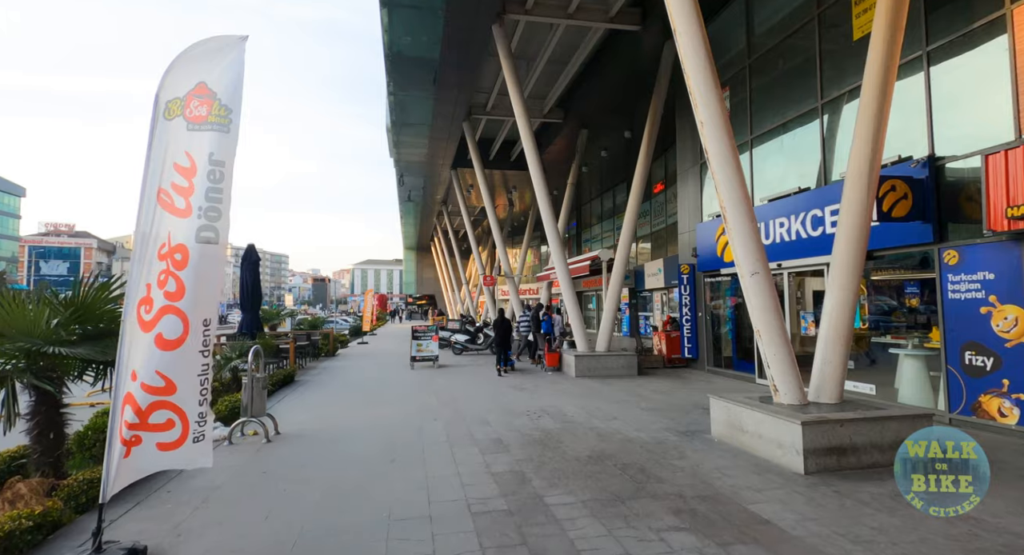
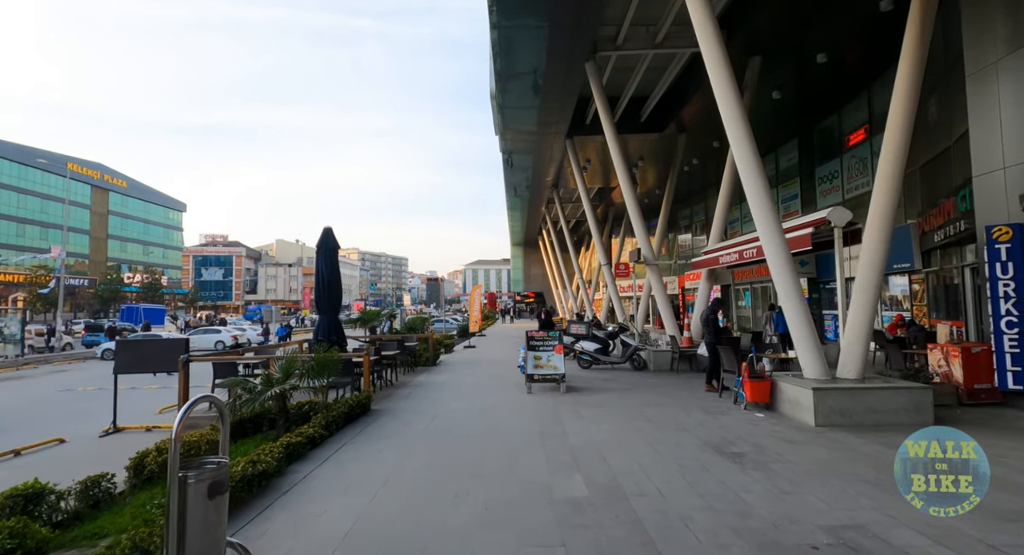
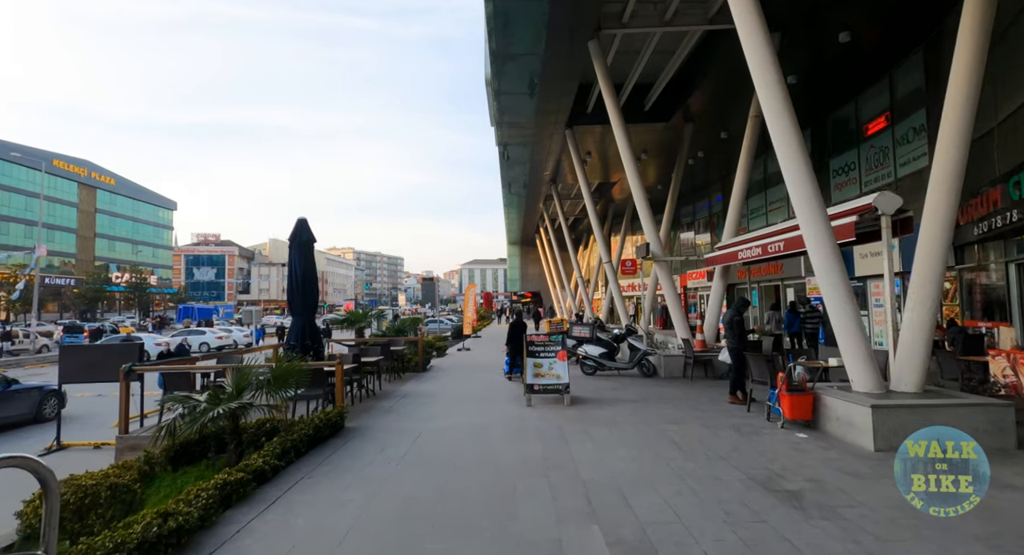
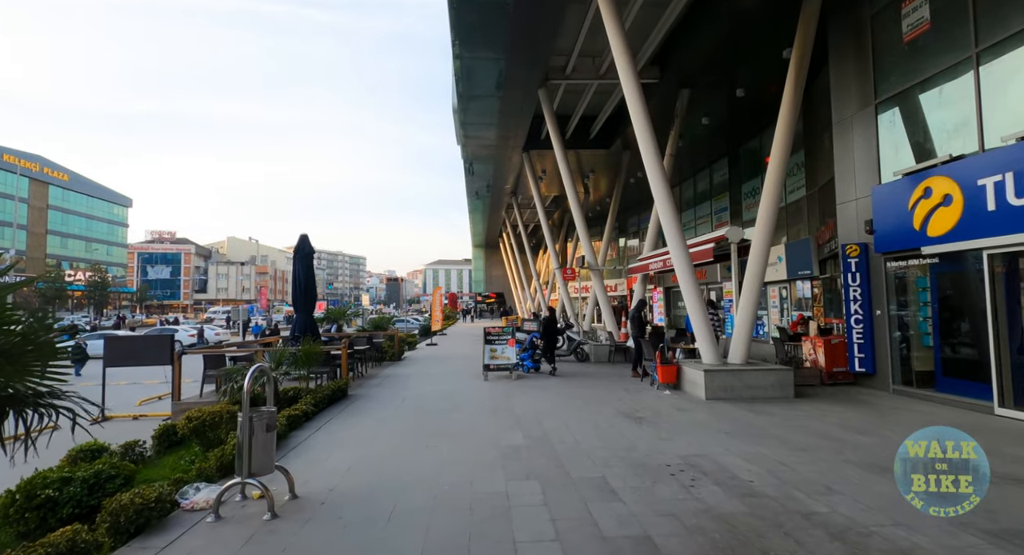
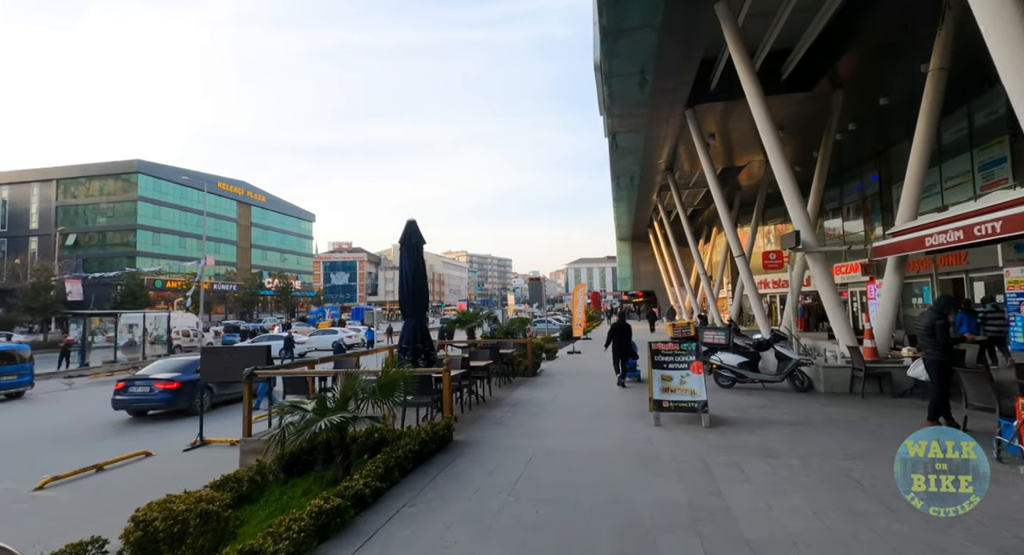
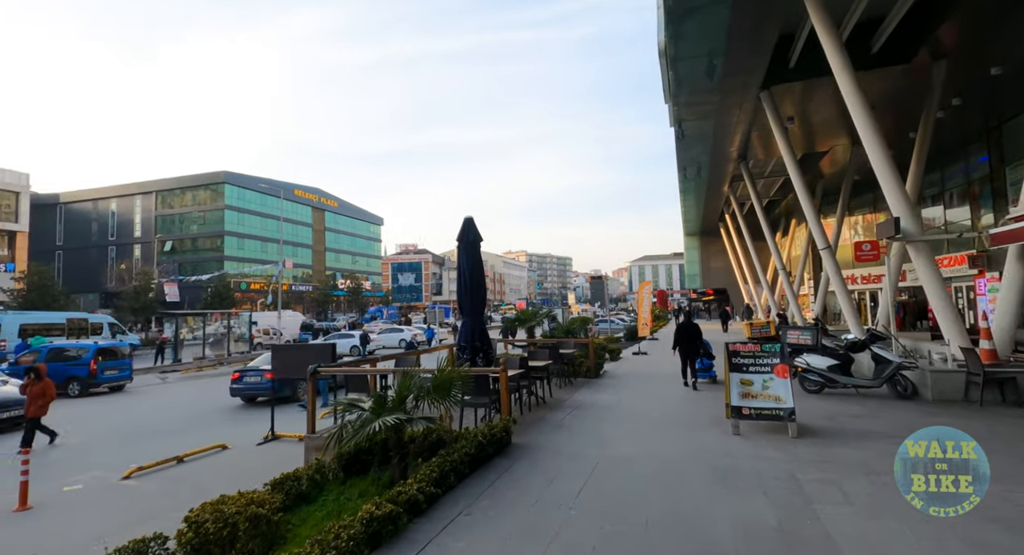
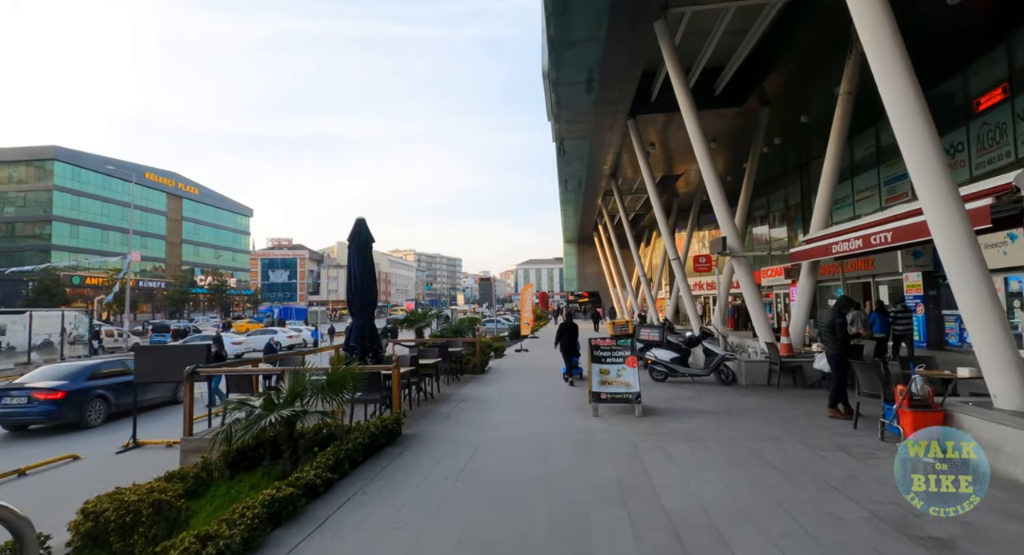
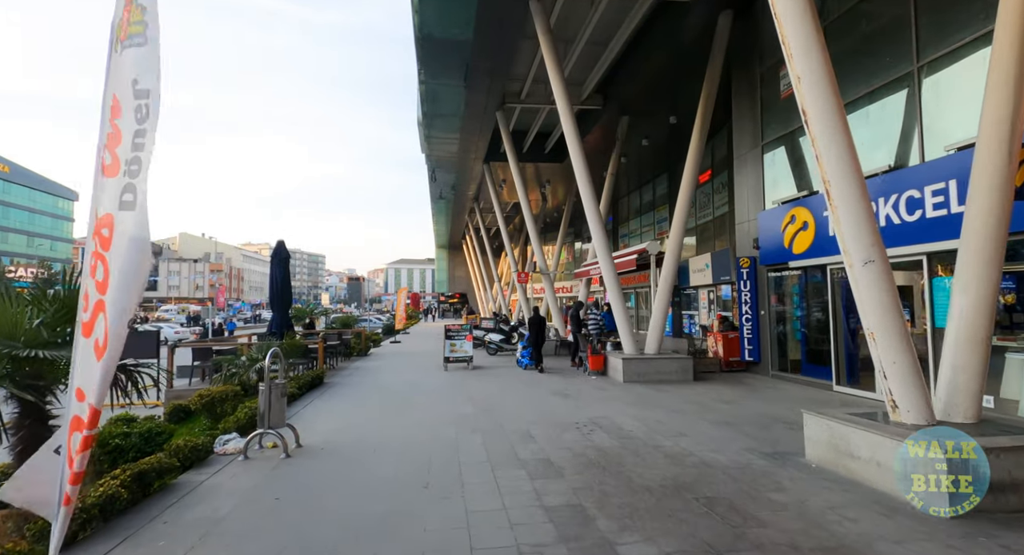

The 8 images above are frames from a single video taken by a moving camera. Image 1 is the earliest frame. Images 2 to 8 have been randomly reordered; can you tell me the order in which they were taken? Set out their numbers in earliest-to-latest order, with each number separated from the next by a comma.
8, 4, 2, 3, 7, 5, 6
